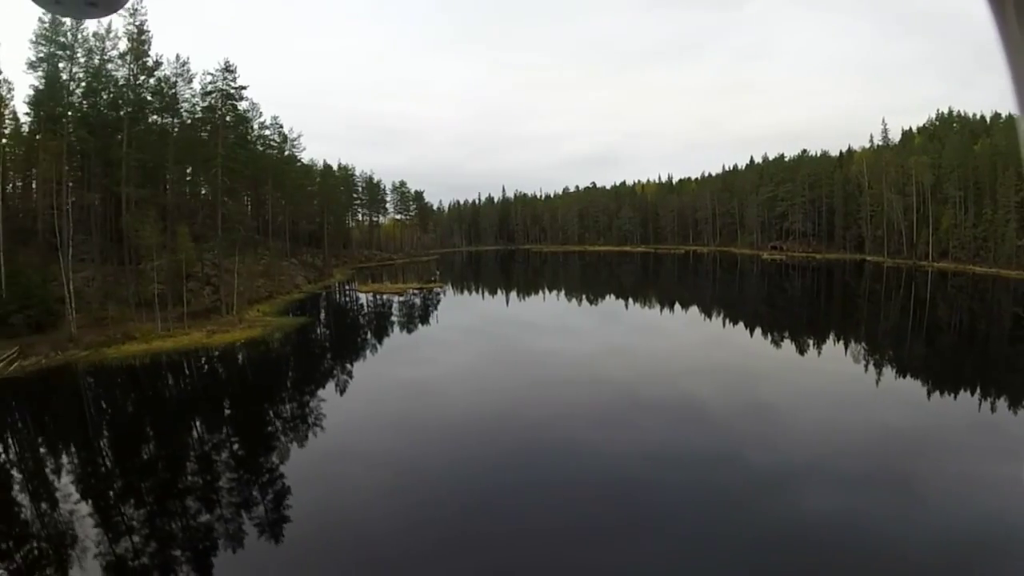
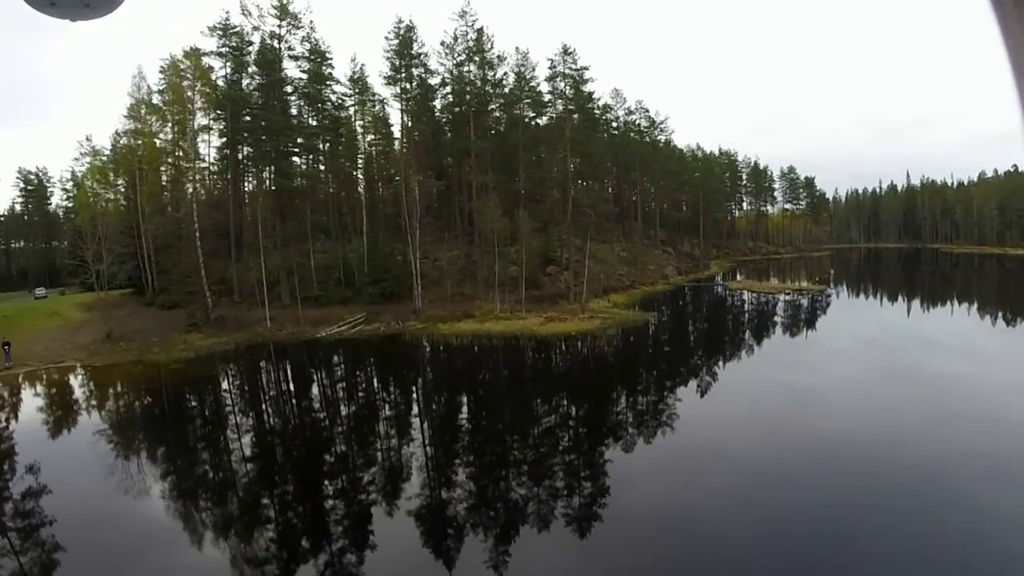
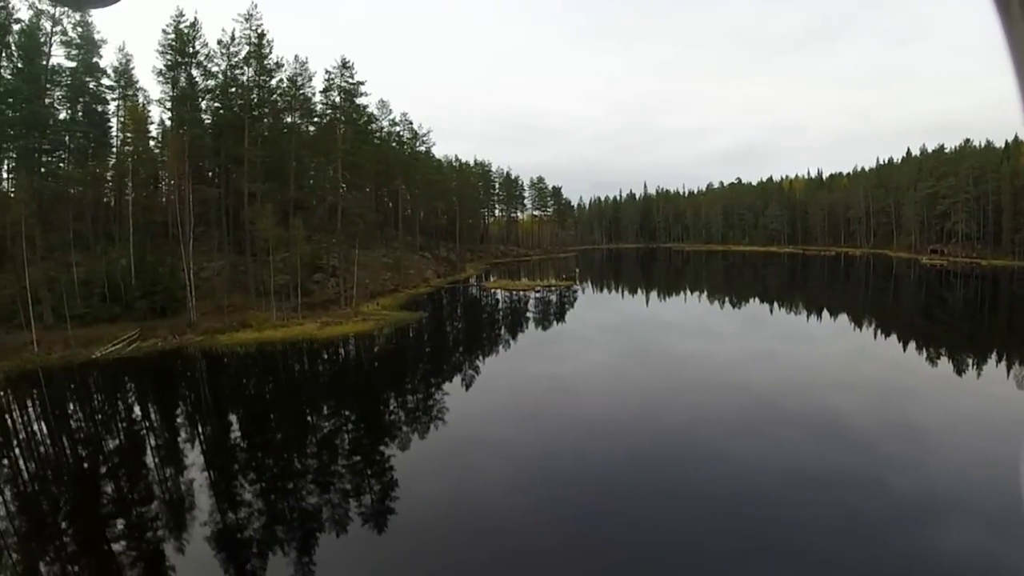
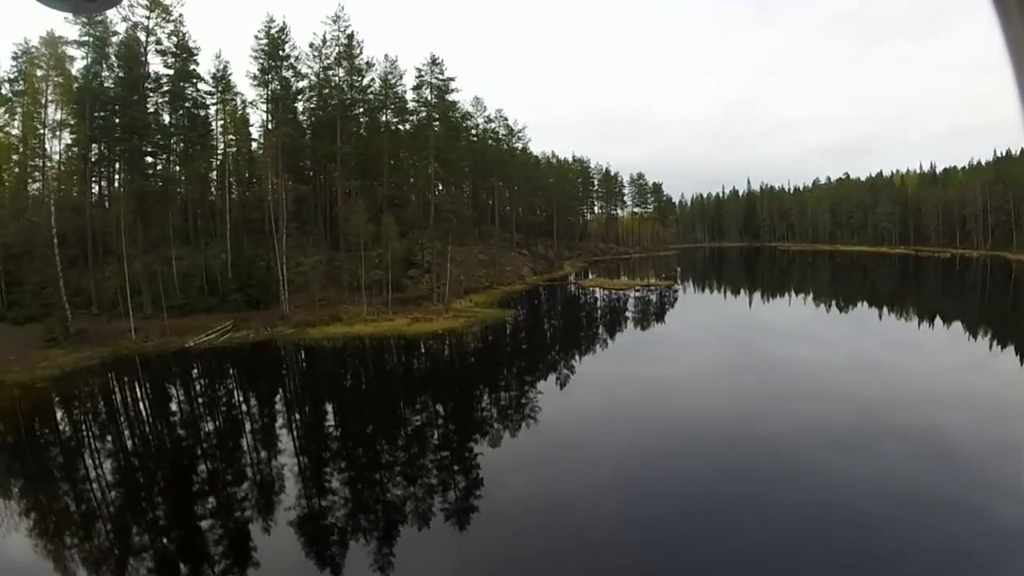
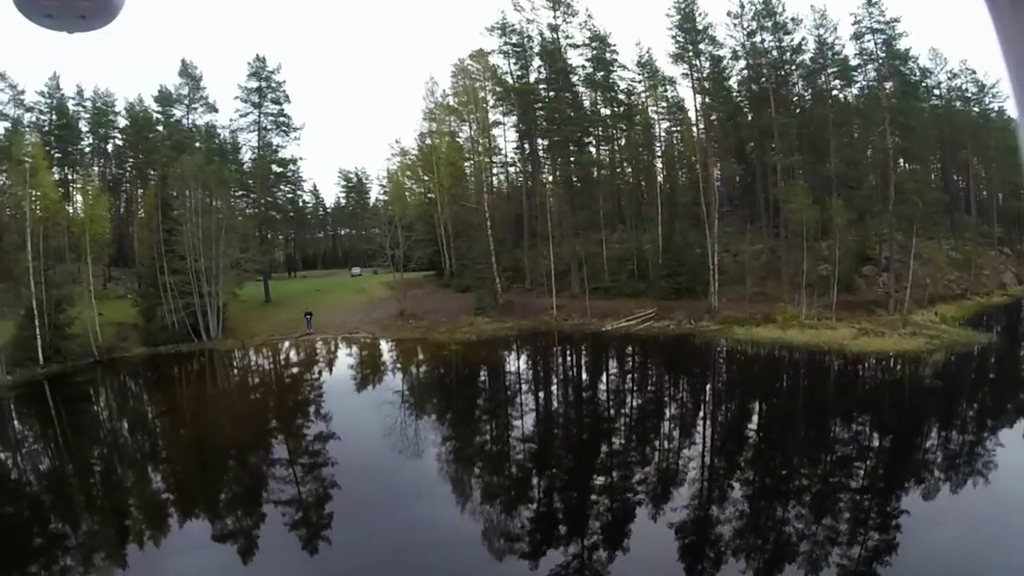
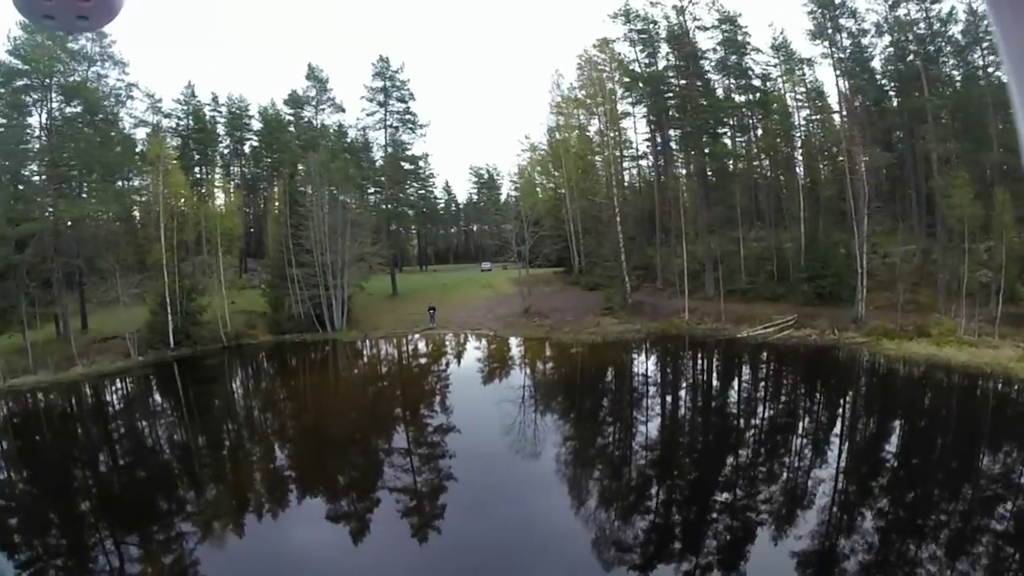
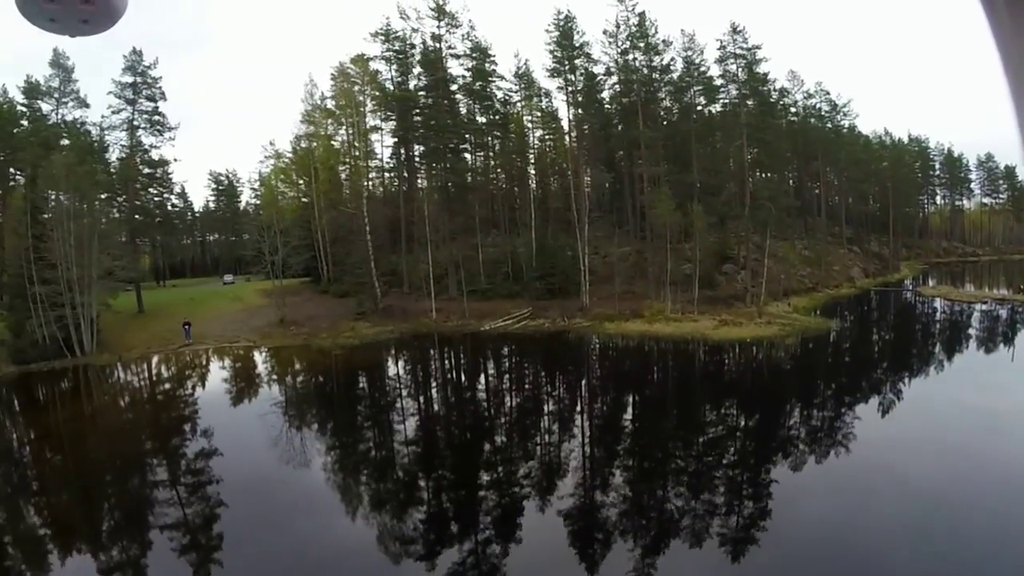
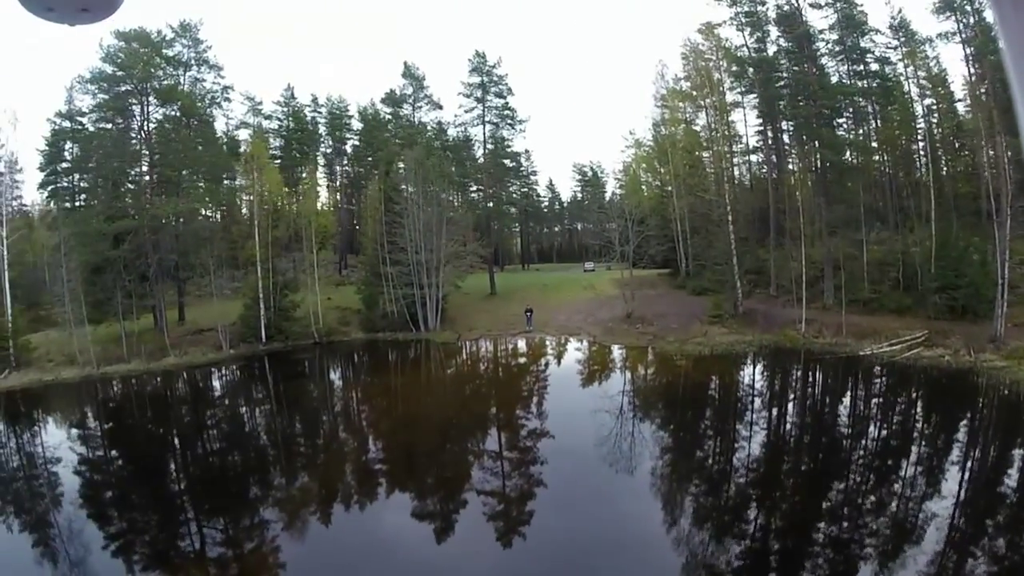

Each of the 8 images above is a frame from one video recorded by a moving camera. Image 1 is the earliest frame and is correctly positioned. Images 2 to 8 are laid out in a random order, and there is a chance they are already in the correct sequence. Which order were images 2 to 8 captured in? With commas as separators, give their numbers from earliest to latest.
3, 4, 2, 7, 5, 6, 8
